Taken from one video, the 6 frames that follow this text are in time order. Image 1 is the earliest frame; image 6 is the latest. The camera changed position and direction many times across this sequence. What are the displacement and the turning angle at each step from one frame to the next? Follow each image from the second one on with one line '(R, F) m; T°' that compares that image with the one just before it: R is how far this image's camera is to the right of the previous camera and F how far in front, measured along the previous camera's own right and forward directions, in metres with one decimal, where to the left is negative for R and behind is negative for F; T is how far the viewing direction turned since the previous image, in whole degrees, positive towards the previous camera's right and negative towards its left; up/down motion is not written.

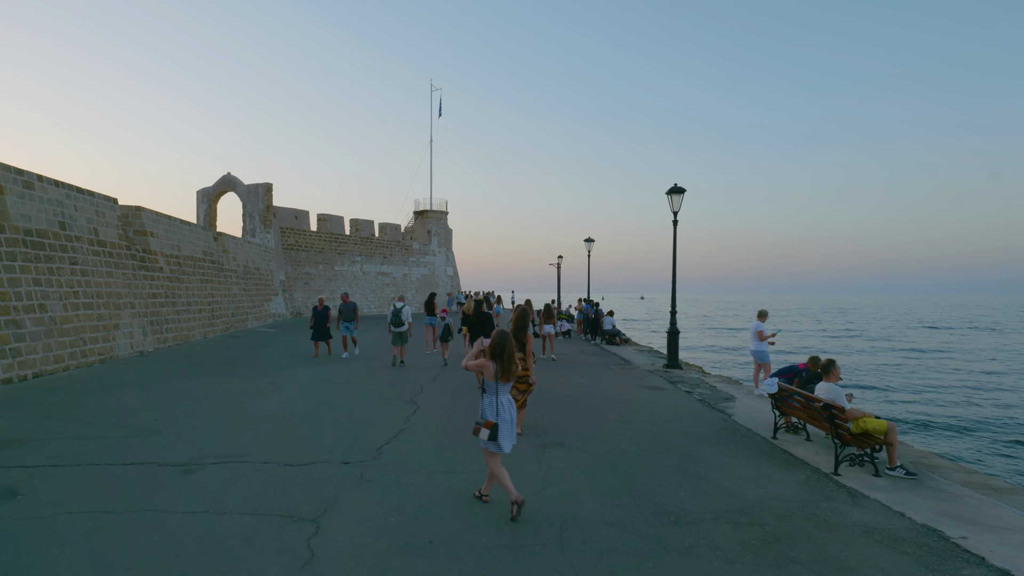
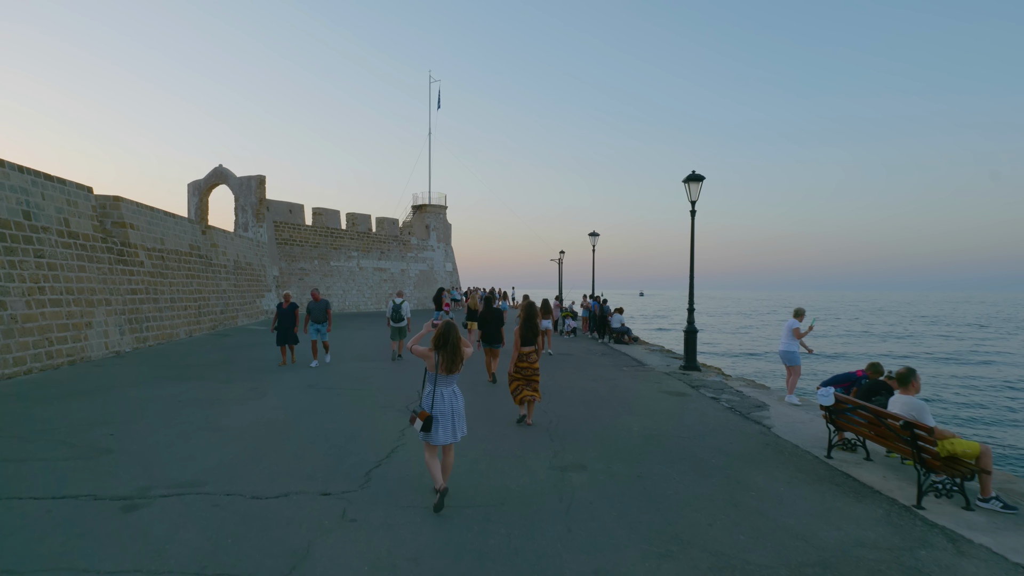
(-0.1, +1.0) m; 0°
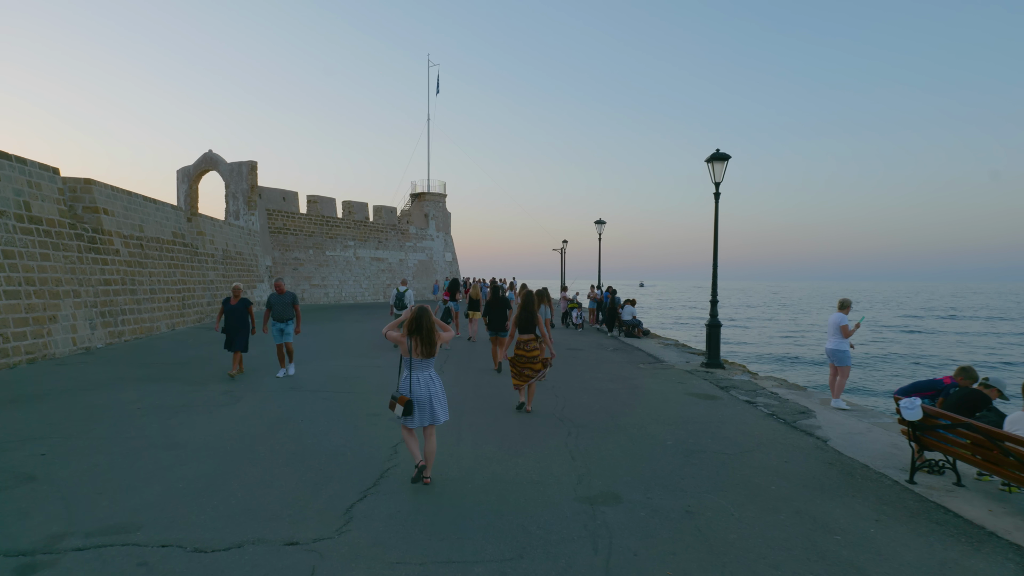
(-0.1, +1.0) m; 0°
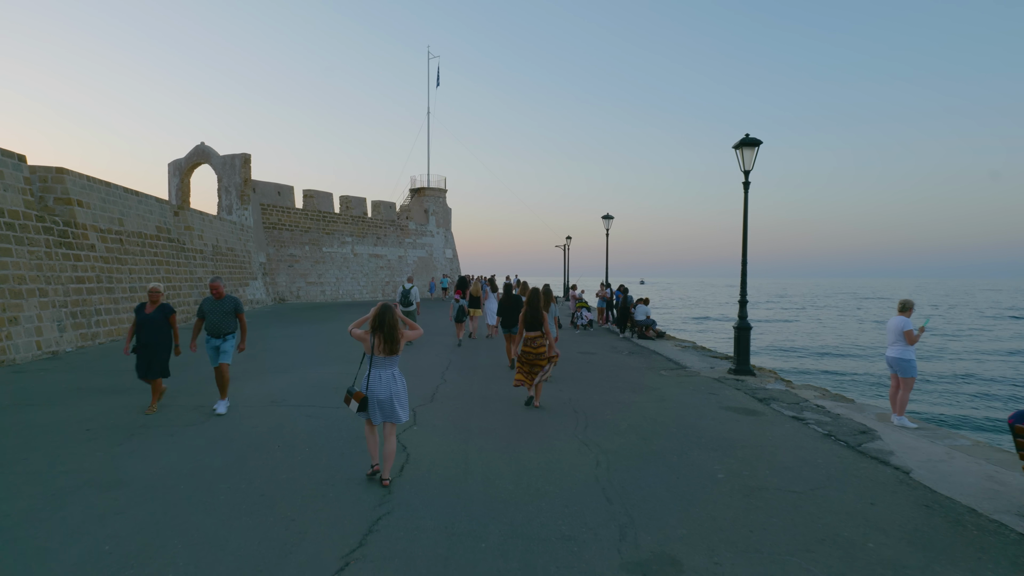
(-0.1, +1.0) m; 0°
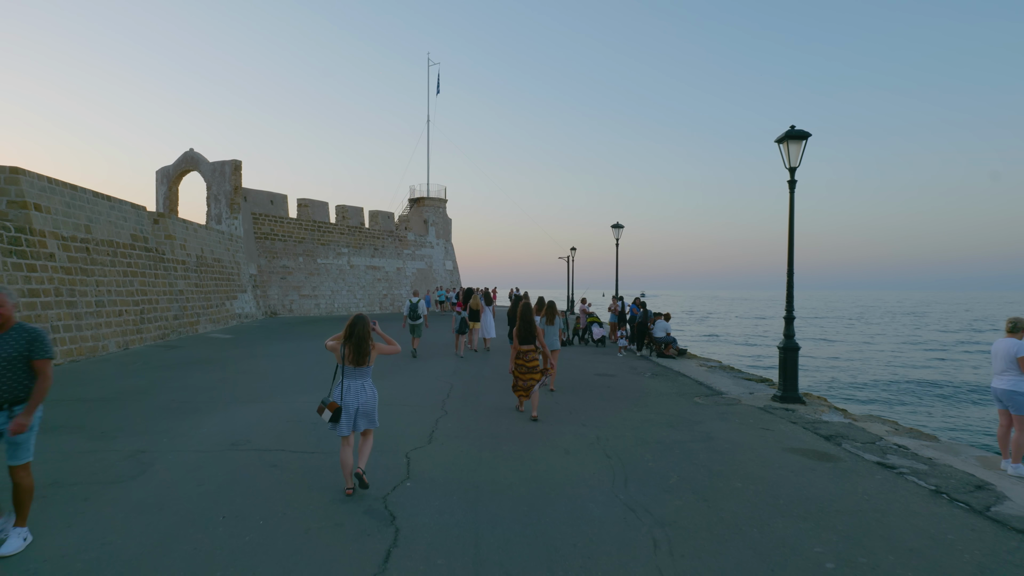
(-0.2, +1.3) m; 0°
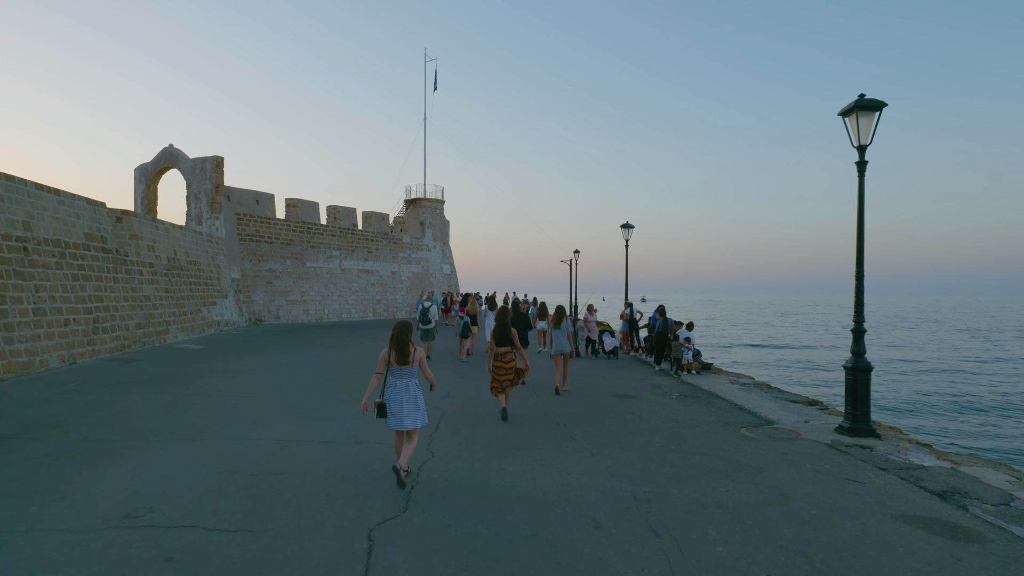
(-0.1, +1.7) m; 0°
